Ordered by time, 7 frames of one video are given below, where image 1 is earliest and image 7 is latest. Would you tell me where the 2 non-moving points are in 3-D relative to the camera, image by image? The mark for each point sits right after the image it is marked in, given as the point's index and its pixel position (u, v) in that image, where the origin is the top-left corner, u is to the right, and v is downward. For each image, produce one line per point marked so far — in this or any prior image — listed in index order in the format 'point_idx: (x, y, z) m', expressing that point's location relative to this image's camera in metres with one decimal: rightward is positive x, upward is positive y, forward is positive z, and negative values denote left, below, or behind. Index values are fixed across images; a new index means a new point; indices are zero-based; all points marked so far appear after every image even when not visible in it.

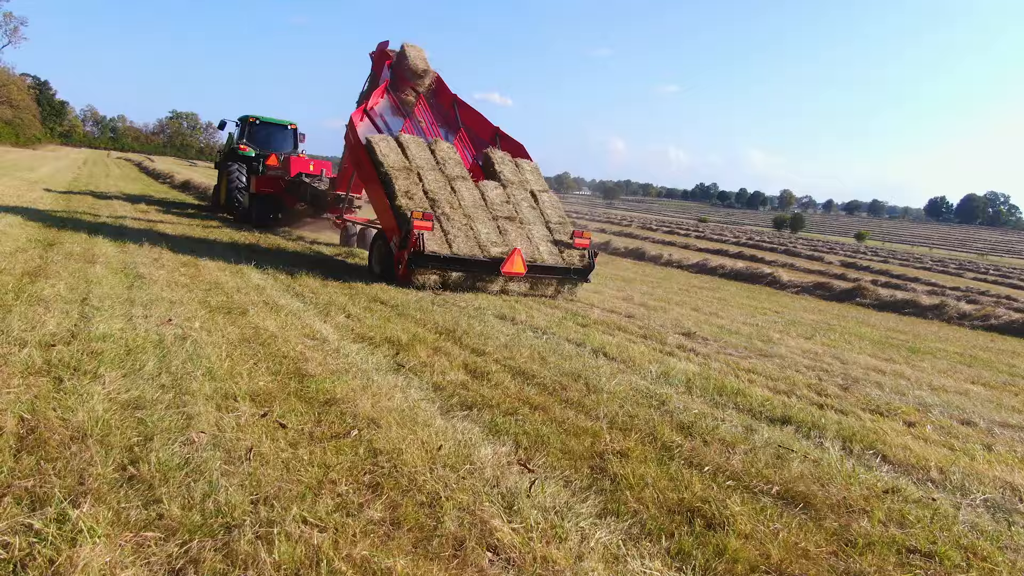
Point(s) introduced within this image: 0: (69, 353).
0: (-1.8, -0.3, +3.1) m
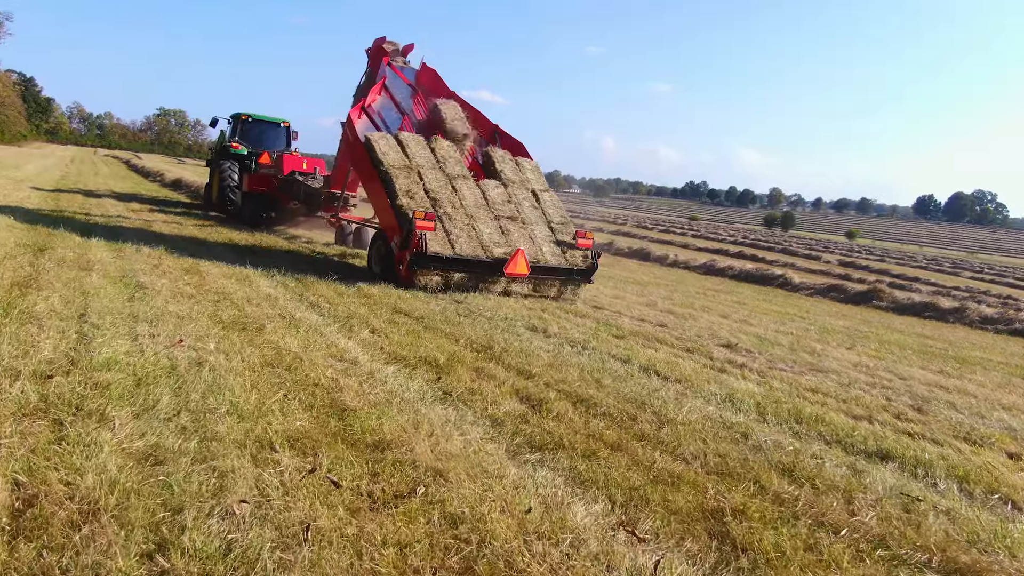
0: (-1.5, -0.3, +2.6) m
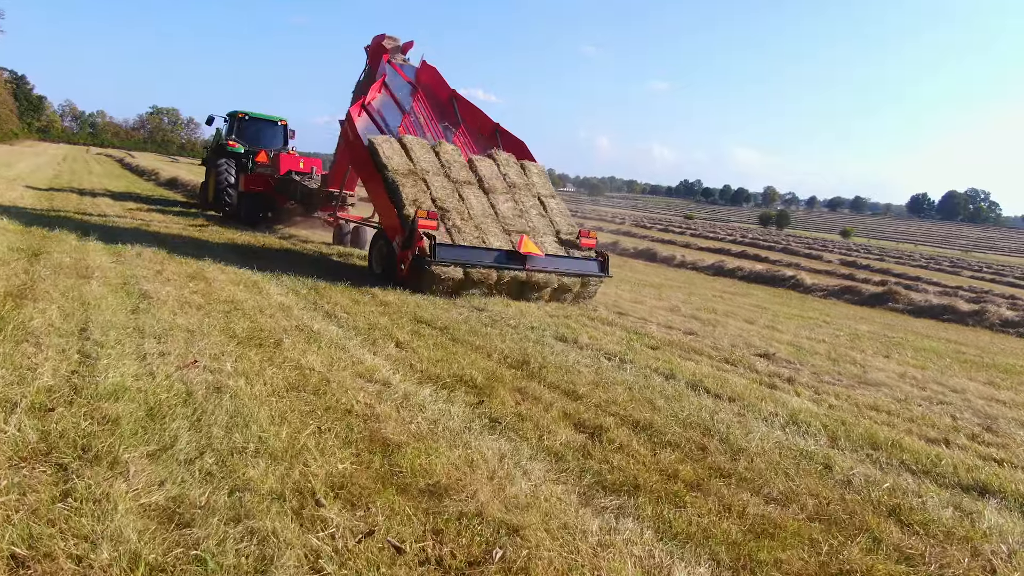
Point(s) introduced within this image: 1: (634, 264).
0: (-1.3, -0.4, +2.3) m
1: (+2.5, +0.5, +15.4) m
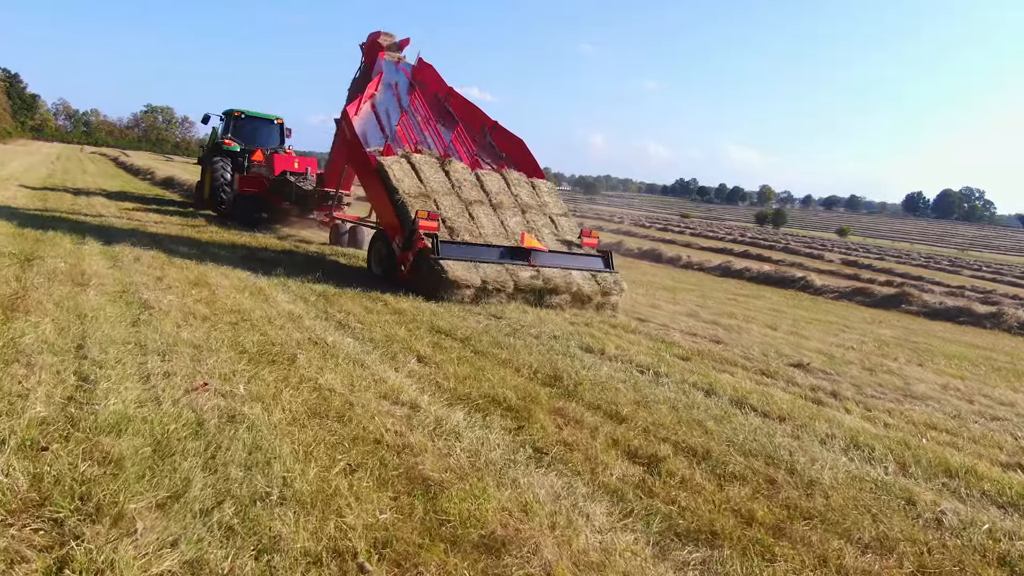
0: (-1.1, -0.4, +2.0) m
1: (+2.5, +0.5, +15.1) m
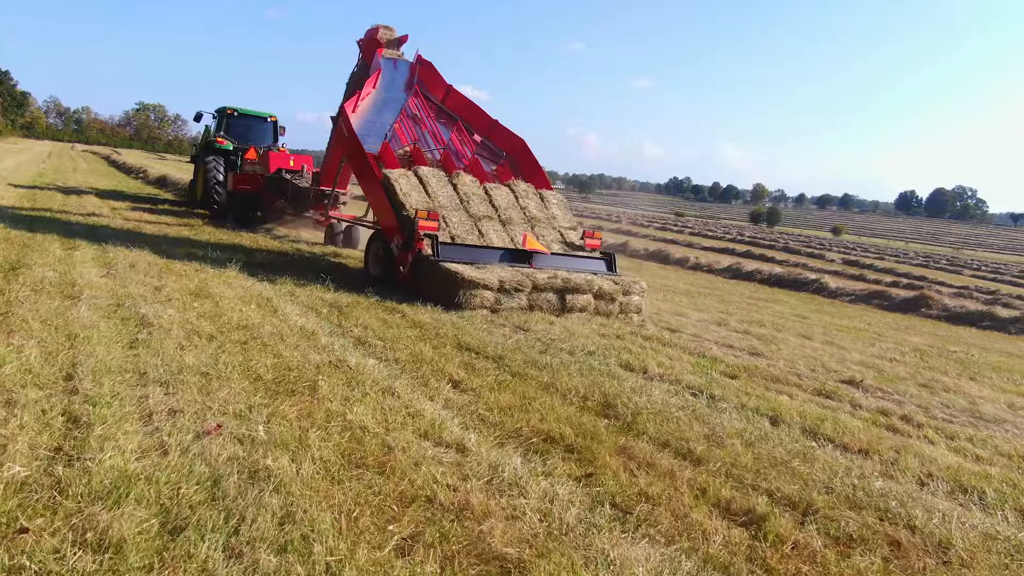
0: (-0.9, -0.5, +1.5) m
1: (+2.6, +0.4, +14.7) m
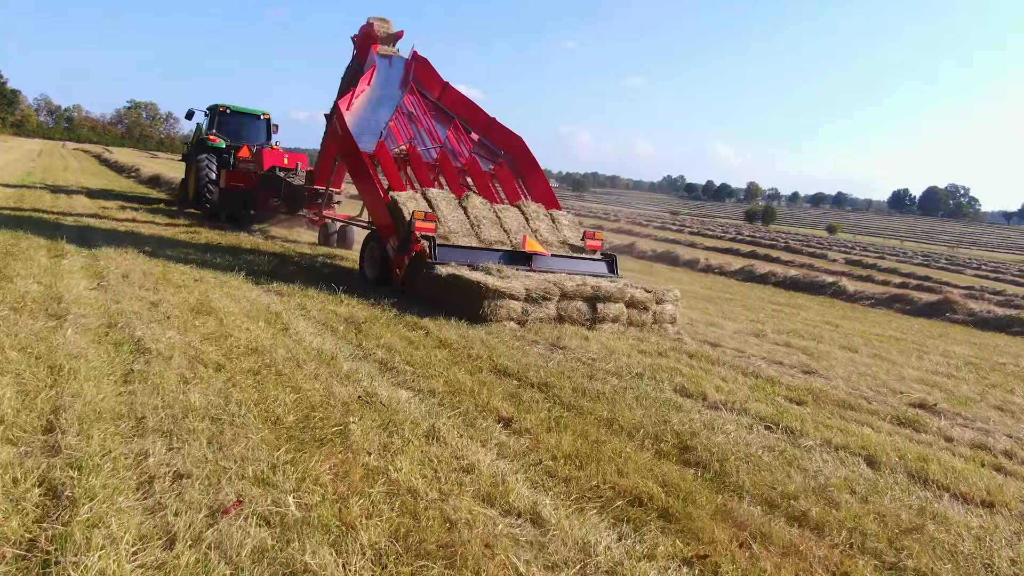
0: (-0.7, -0.6, +1.0) m
1: (+2.8, +0.3, +14.2) m
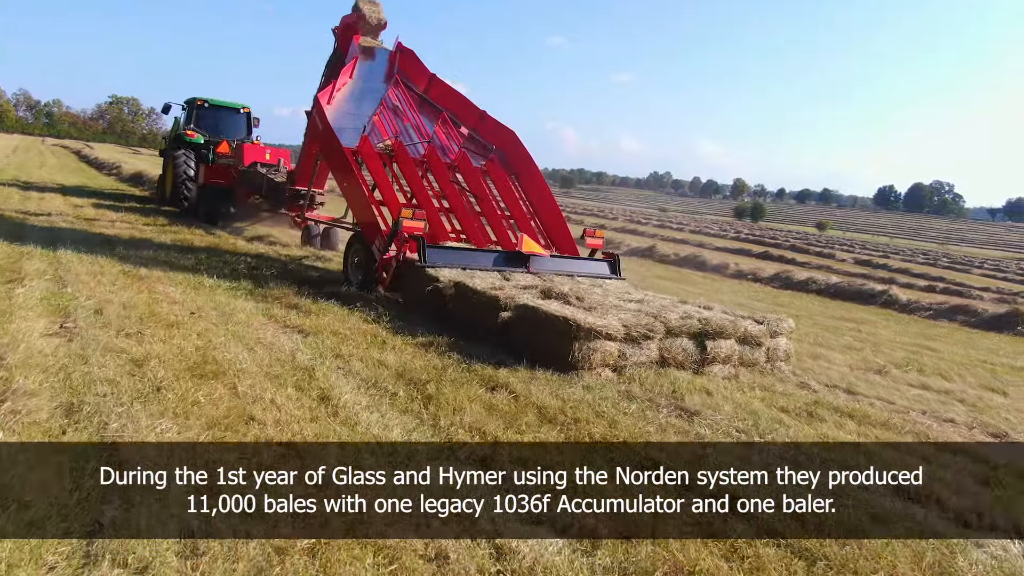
0: (-0.1, -0.8, -0.2) m
1: (+3.1, +0.2, +13.0) m
